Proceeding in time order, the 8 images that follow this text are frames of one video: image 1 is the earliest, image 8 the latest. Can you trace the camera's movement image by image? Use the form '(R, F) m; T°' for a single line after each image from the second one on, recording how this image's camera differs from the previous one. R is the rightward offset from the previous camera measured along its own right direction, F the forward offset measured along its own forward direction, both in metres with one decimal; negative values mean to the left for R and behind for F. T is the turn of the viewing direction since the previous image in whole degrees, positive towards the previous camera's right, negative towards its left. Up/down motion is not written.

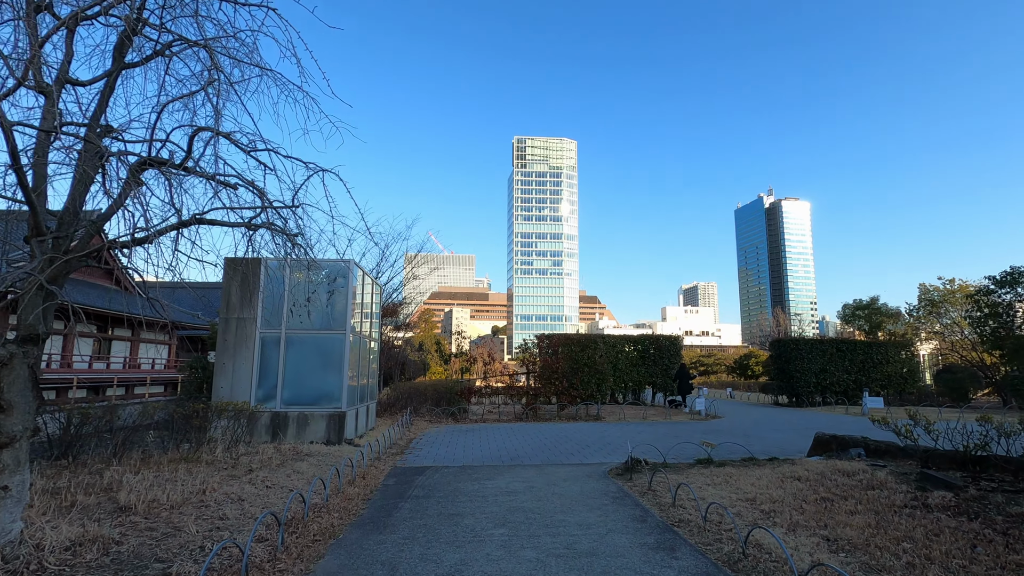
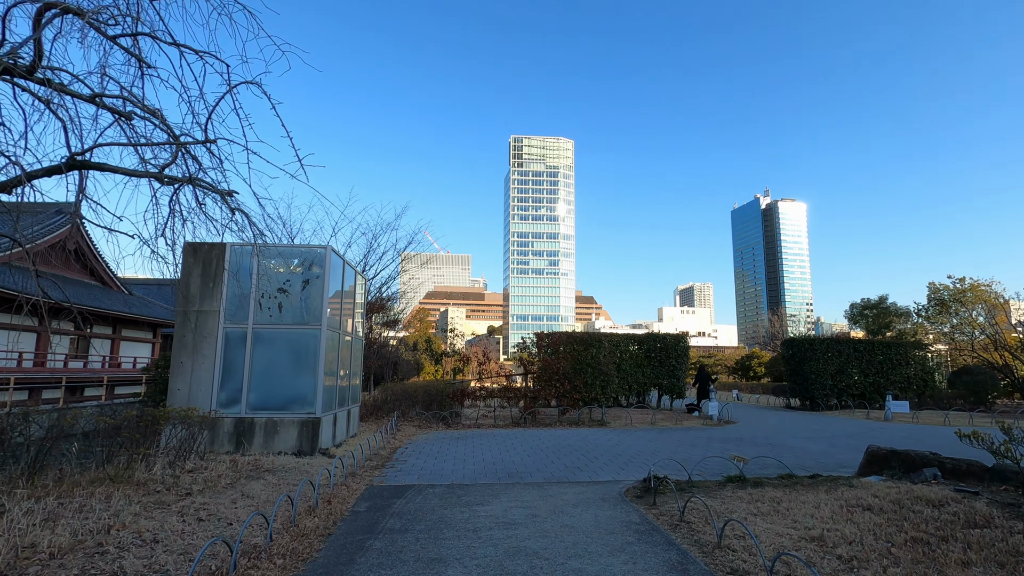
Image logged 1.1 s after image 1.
(0.0, +1.2) m; 0°
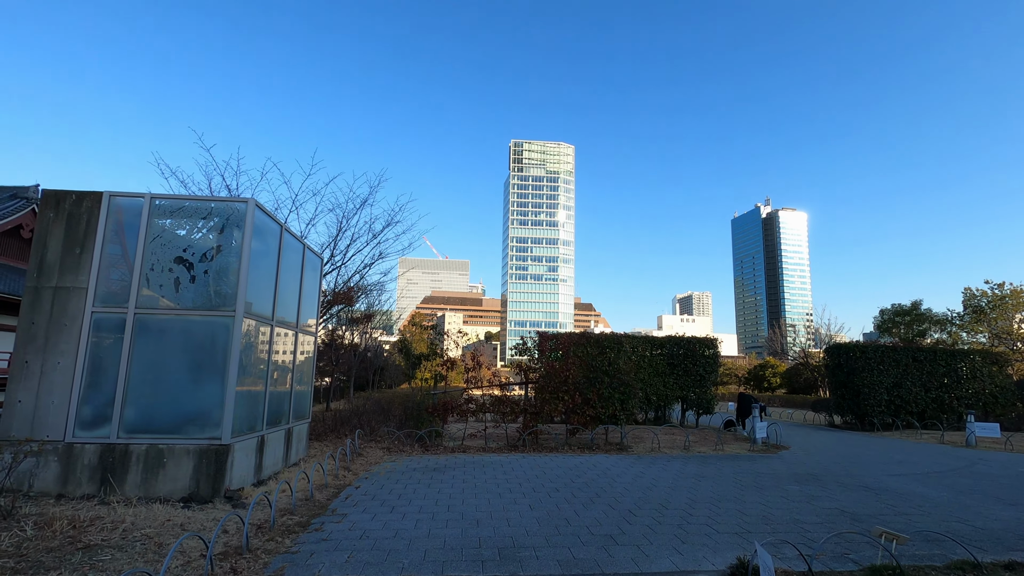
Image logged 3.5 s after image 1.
(0.0, +2.9) m; 0°
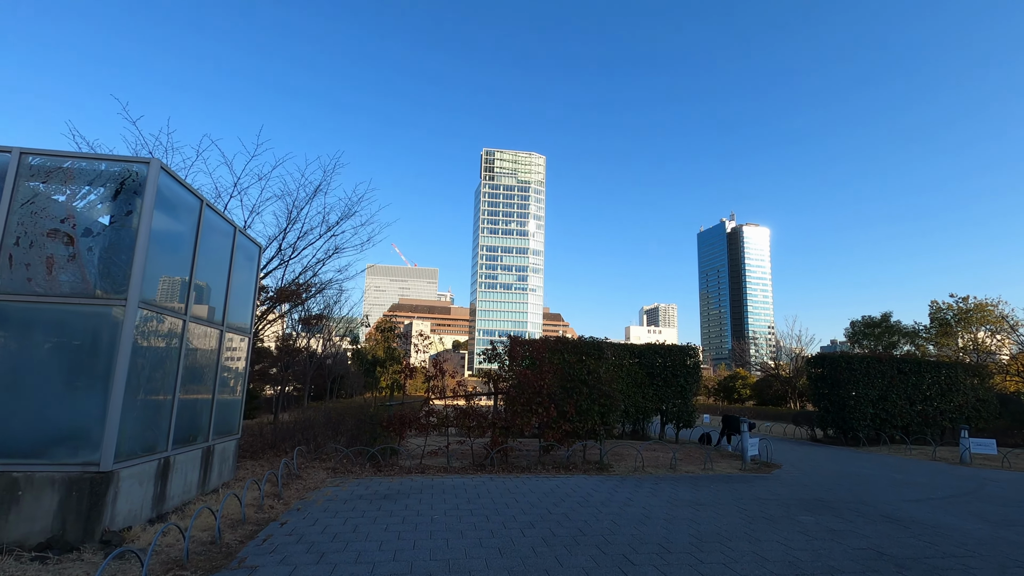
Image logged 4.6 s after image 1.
(0.0, +1.2) m; +3°
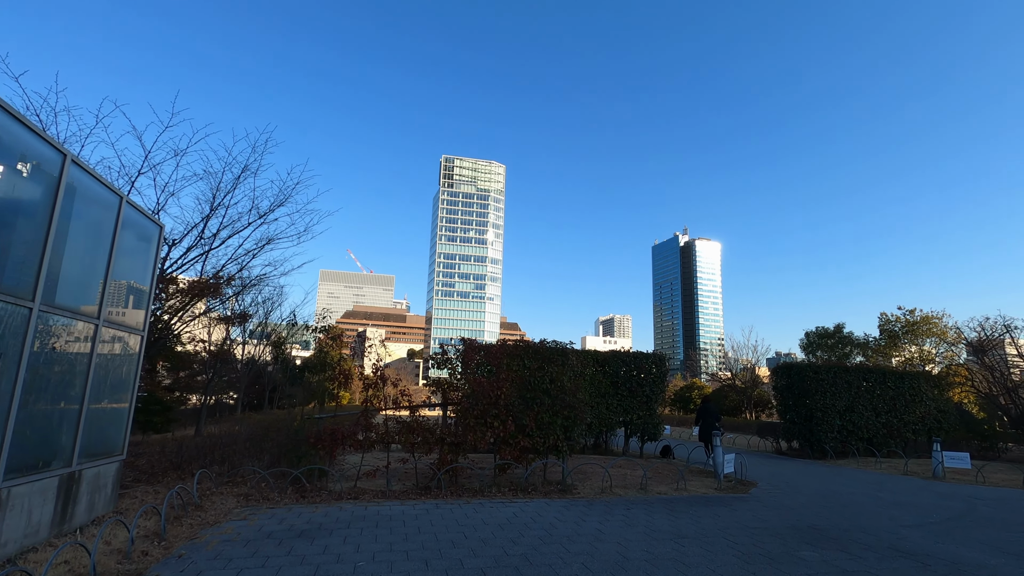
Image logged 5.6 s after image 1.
(+0.1, +1.2) m; +5°
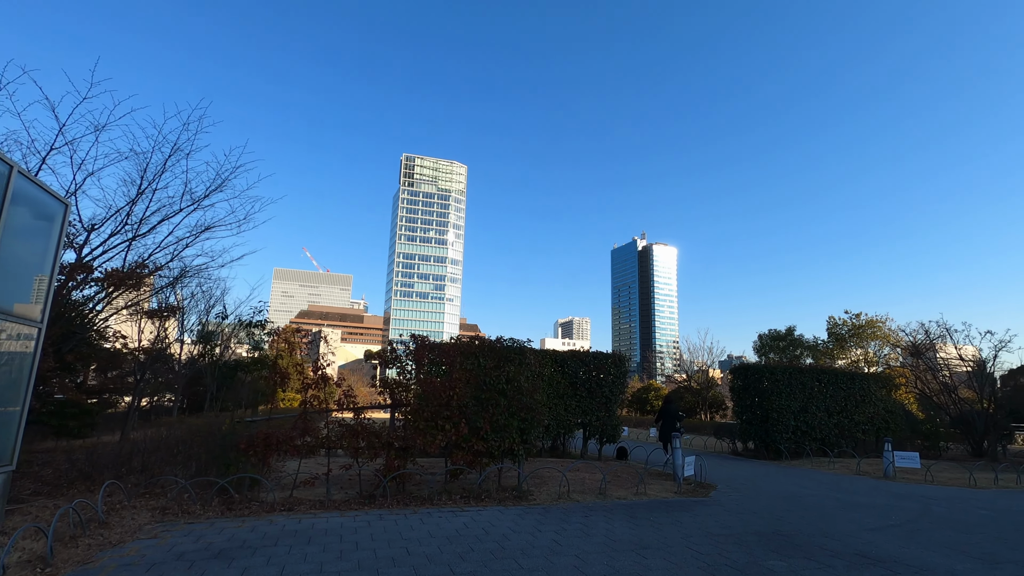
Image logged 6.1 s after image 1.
(+0.1, +0.5) m; +4°
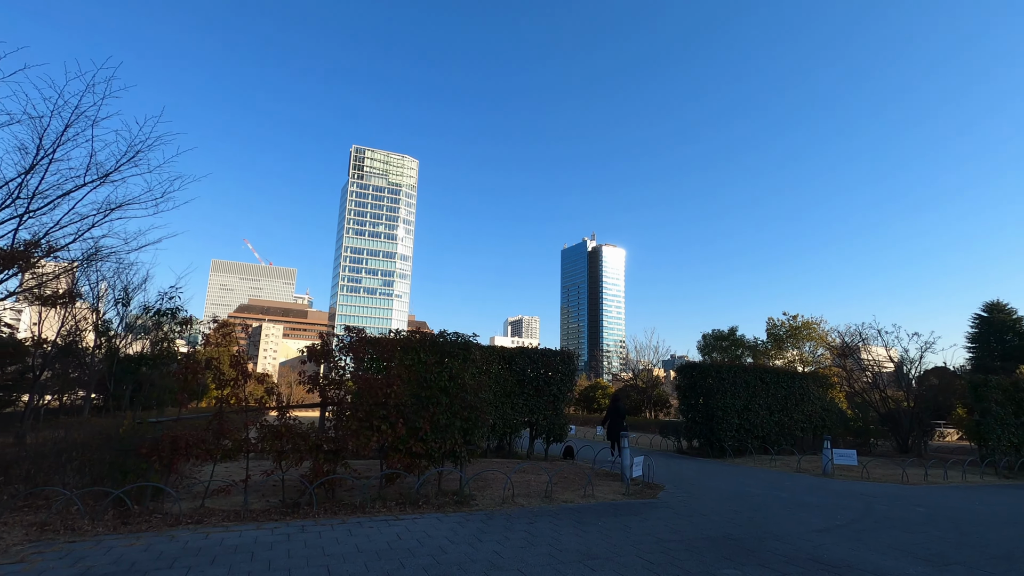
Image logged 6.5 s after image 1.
(+0.1, +0.5) m; +5°
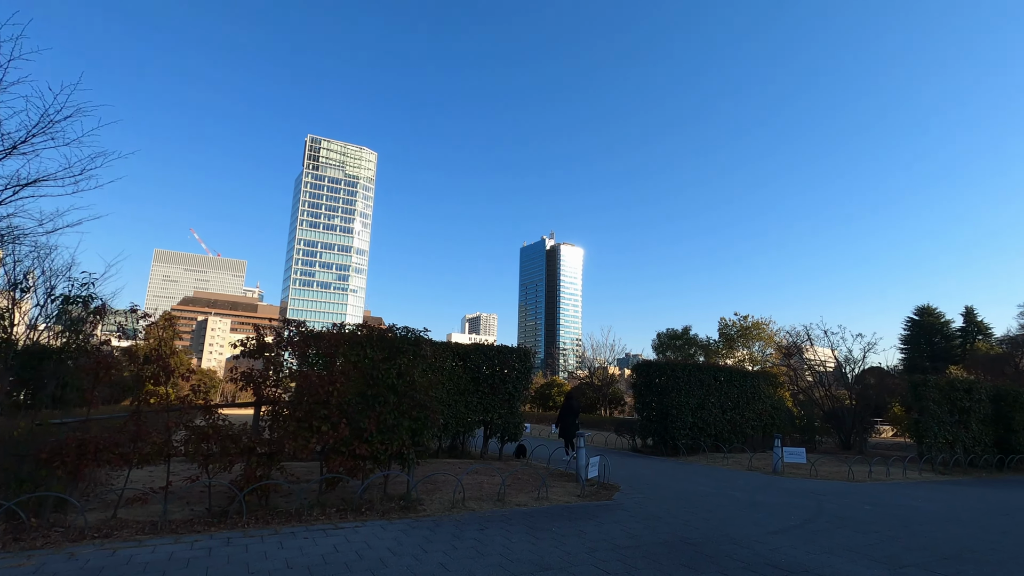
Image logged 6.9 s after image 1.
(+0.1, +0.4) m; +4°
